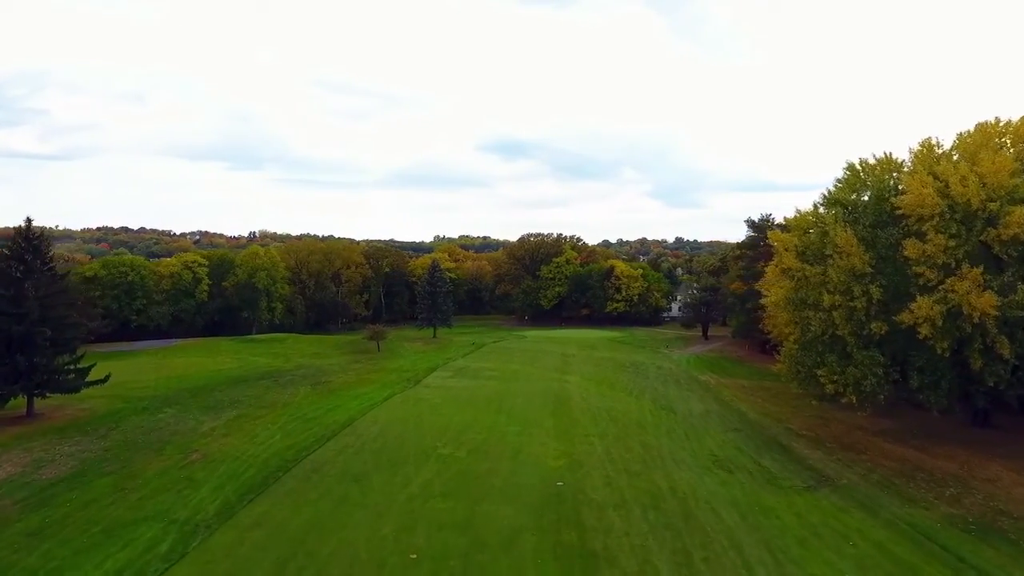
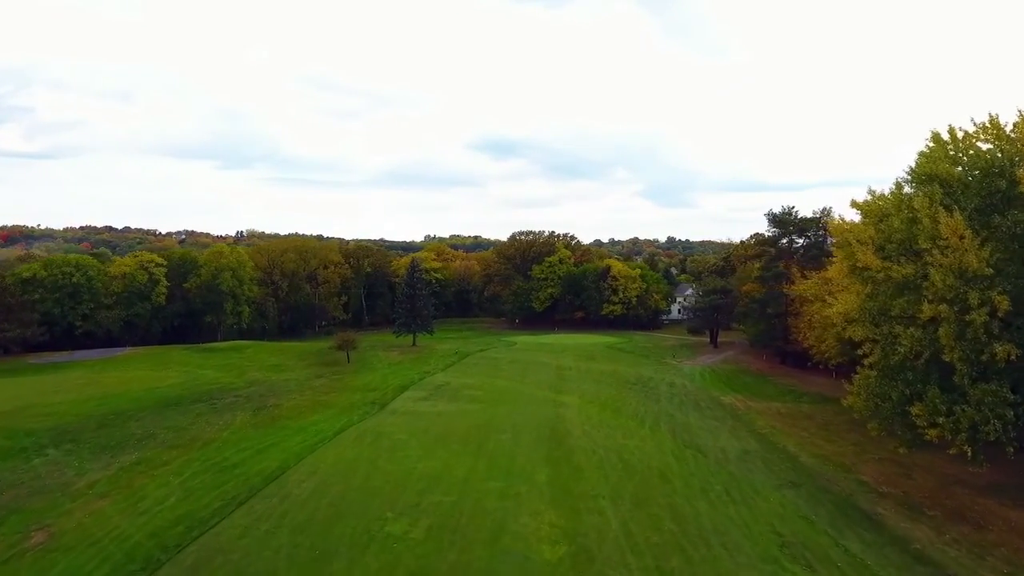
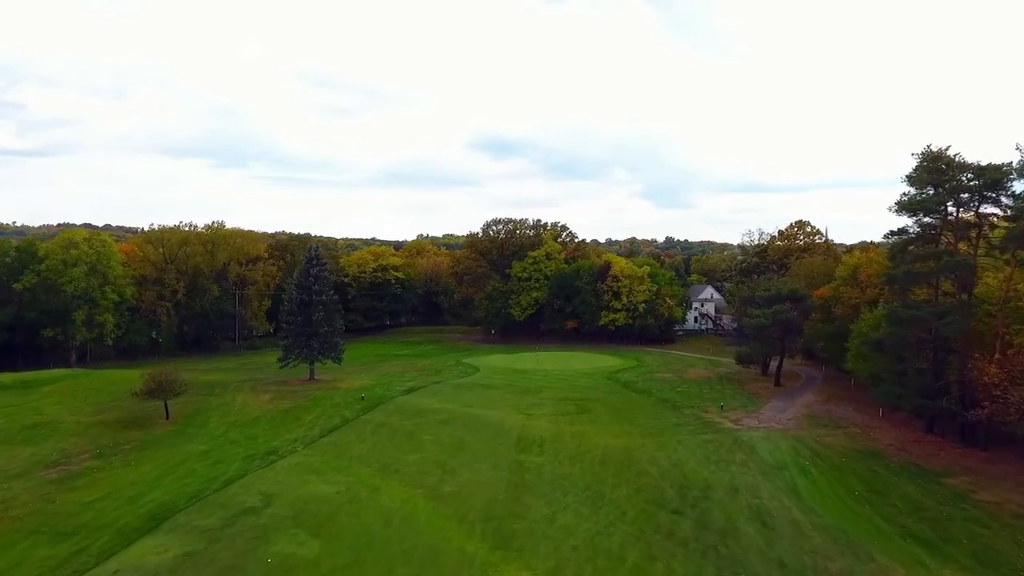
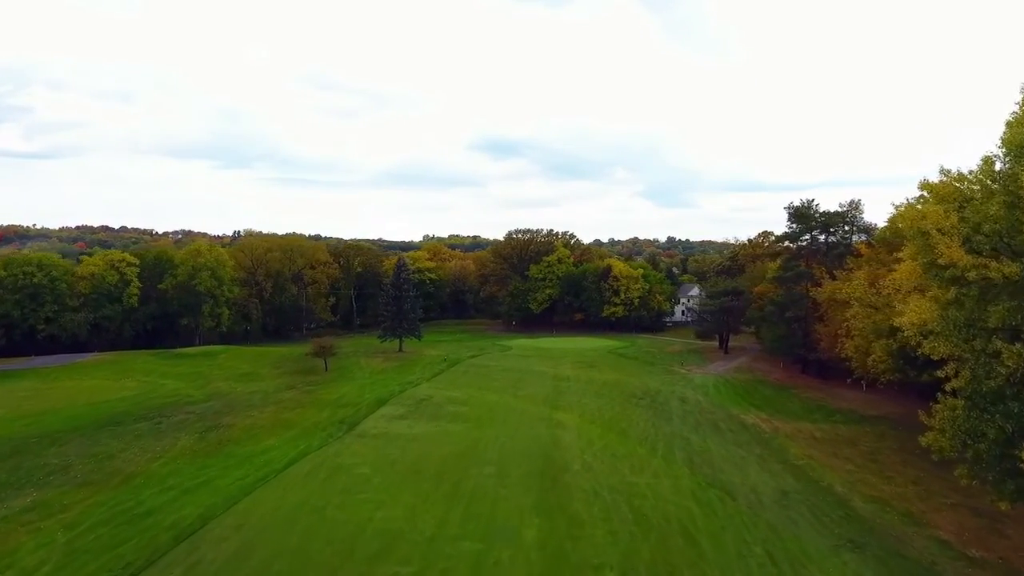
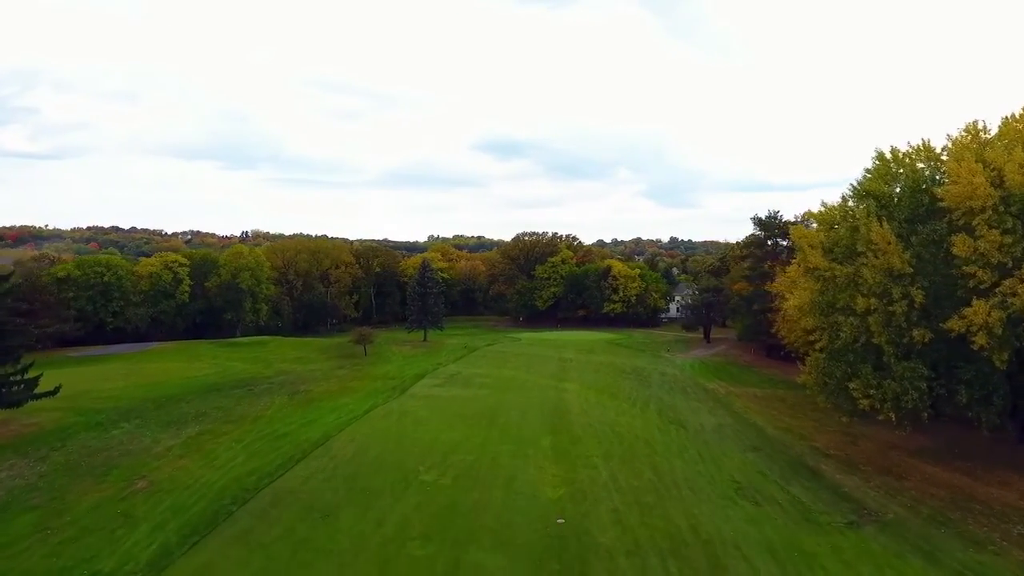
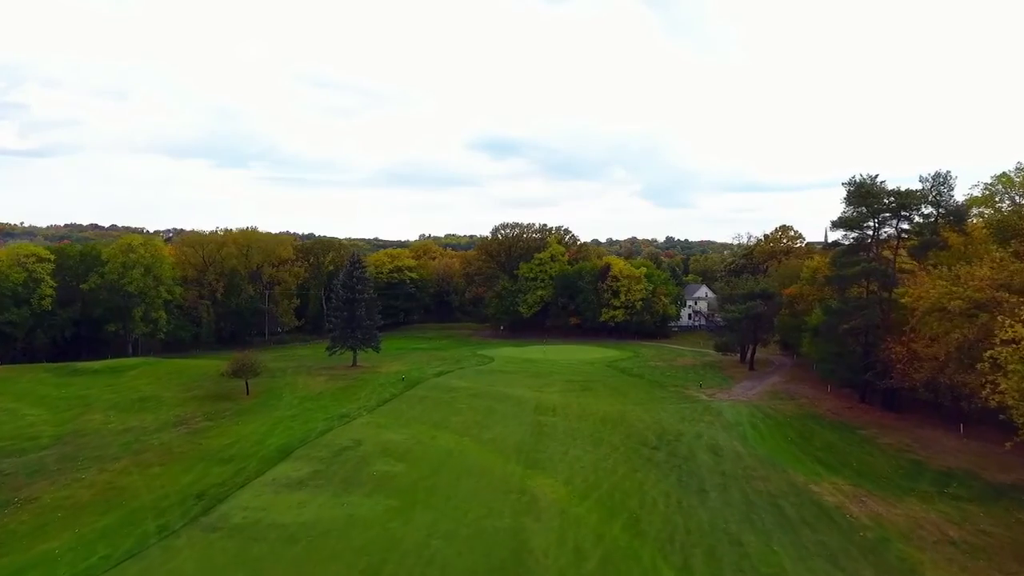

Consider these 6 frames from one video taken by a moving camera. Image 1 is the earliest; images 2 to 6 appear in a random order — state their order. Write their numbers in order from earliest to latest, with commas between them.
5, 2, 4, 6, 3
